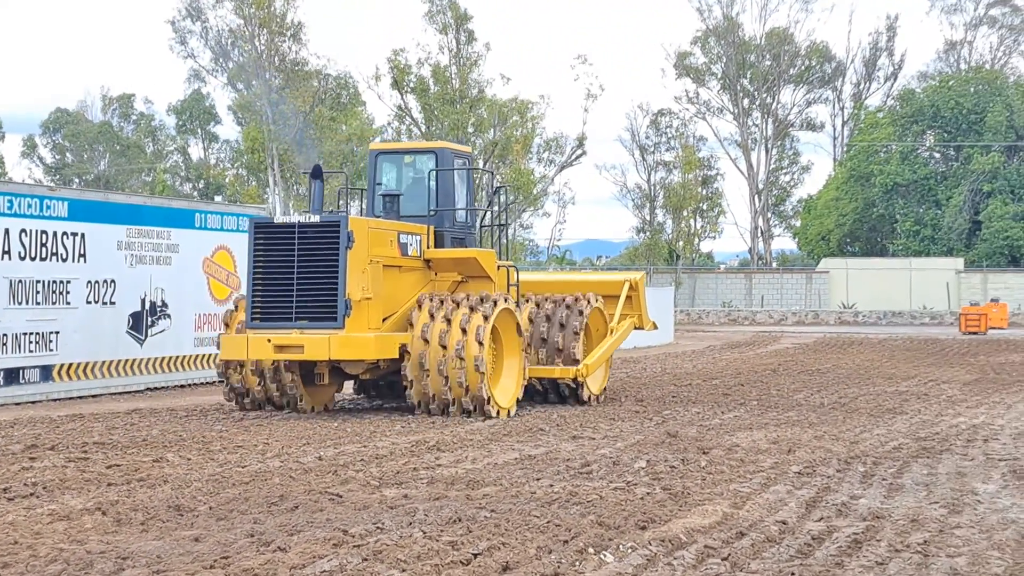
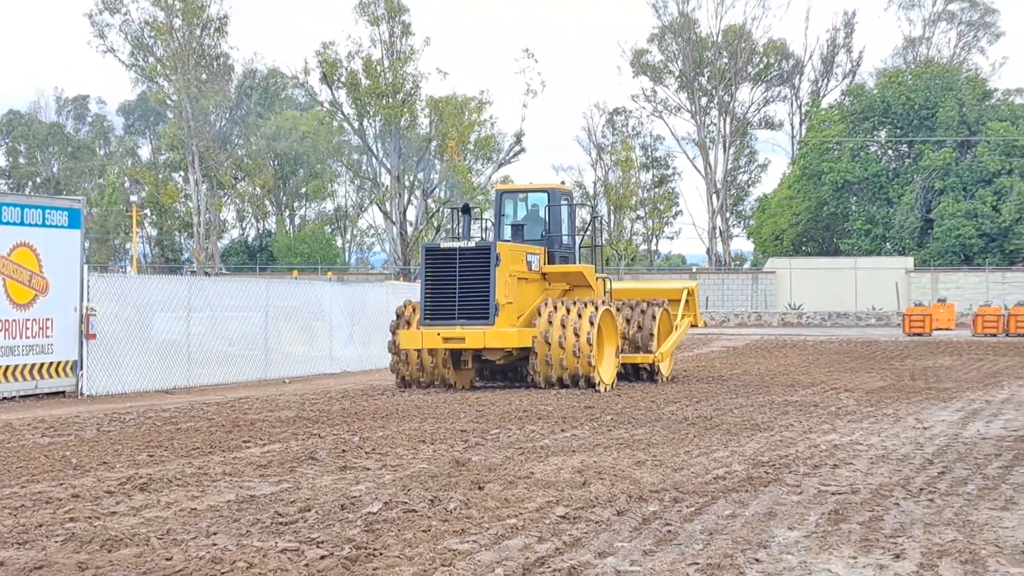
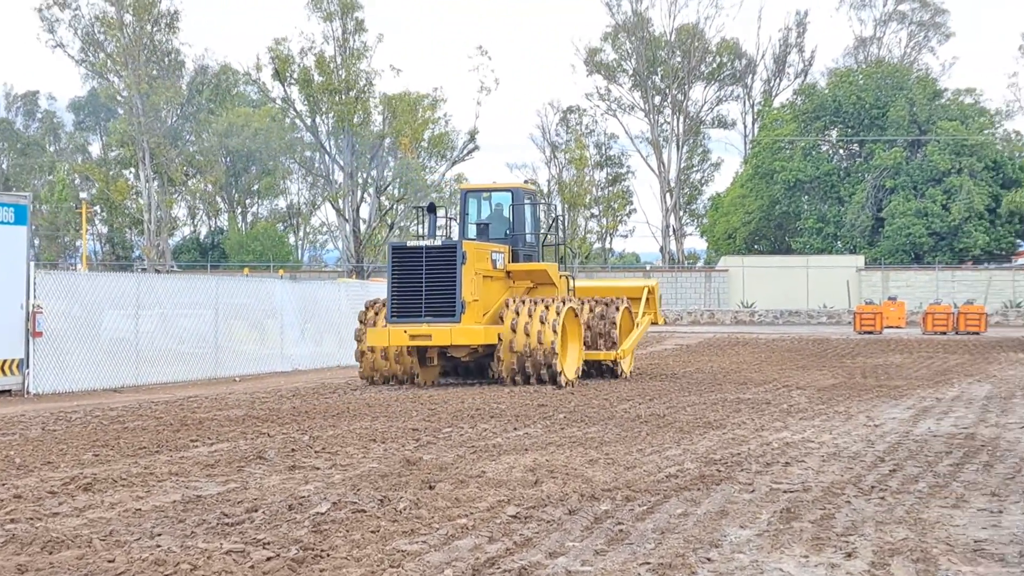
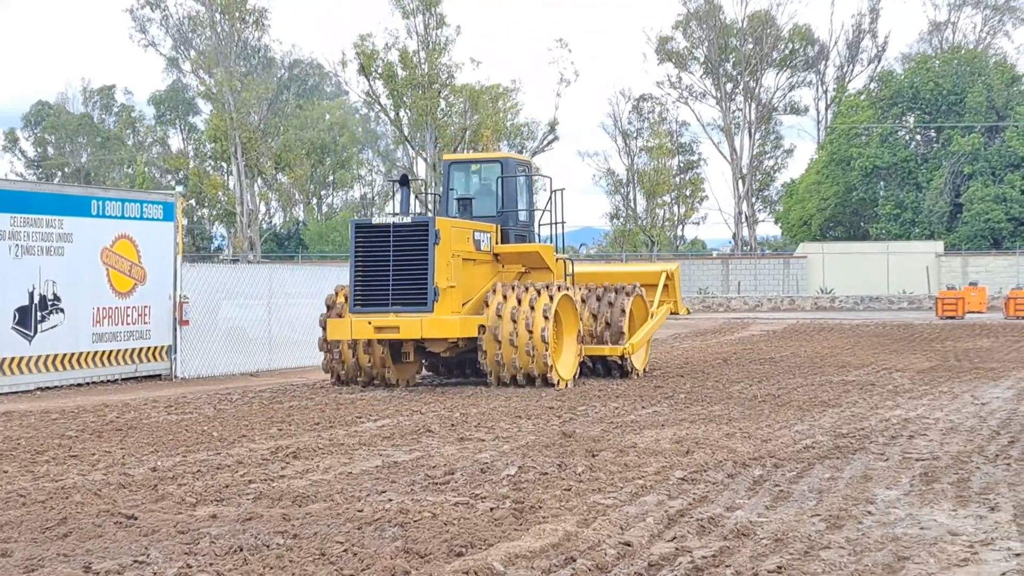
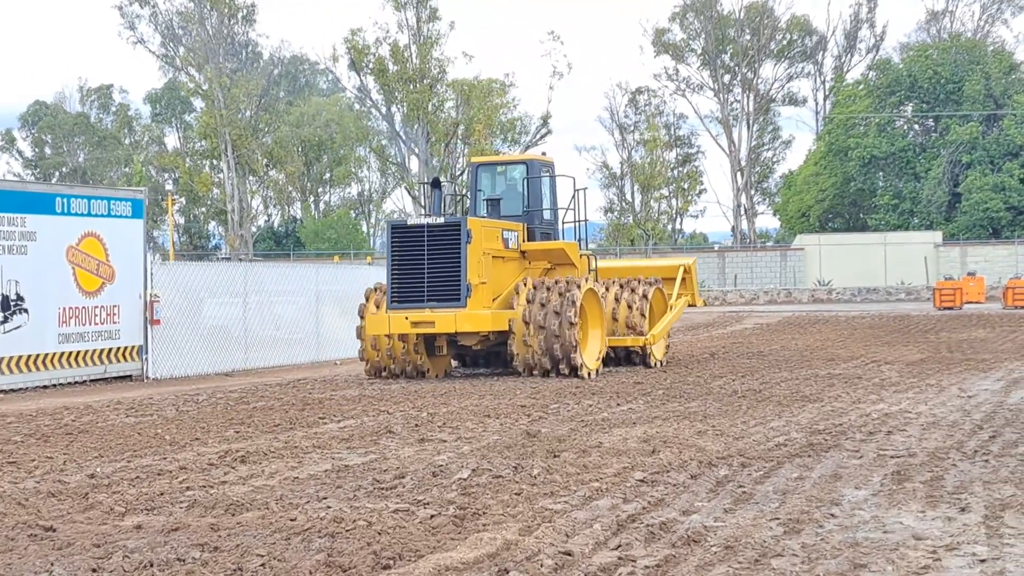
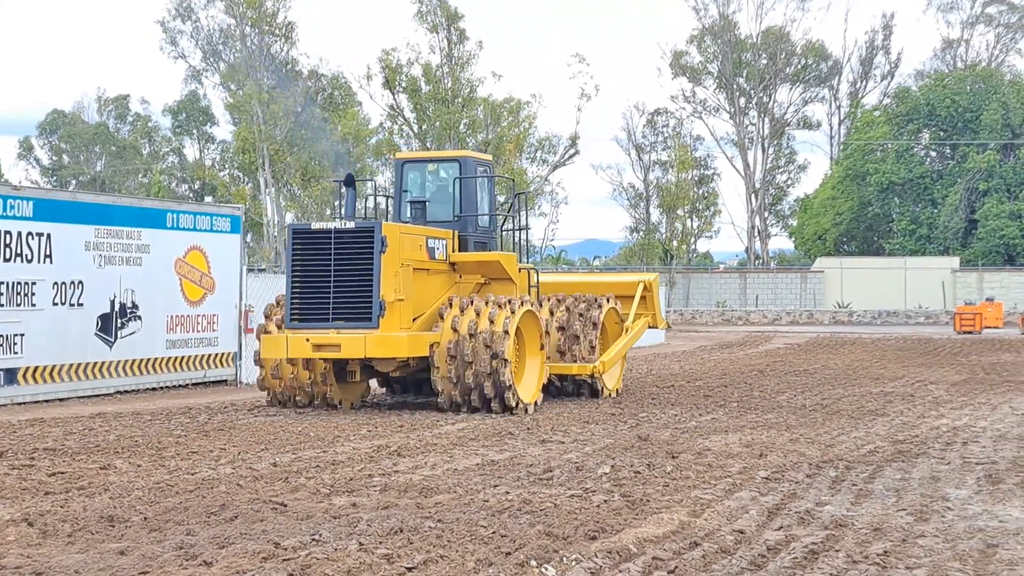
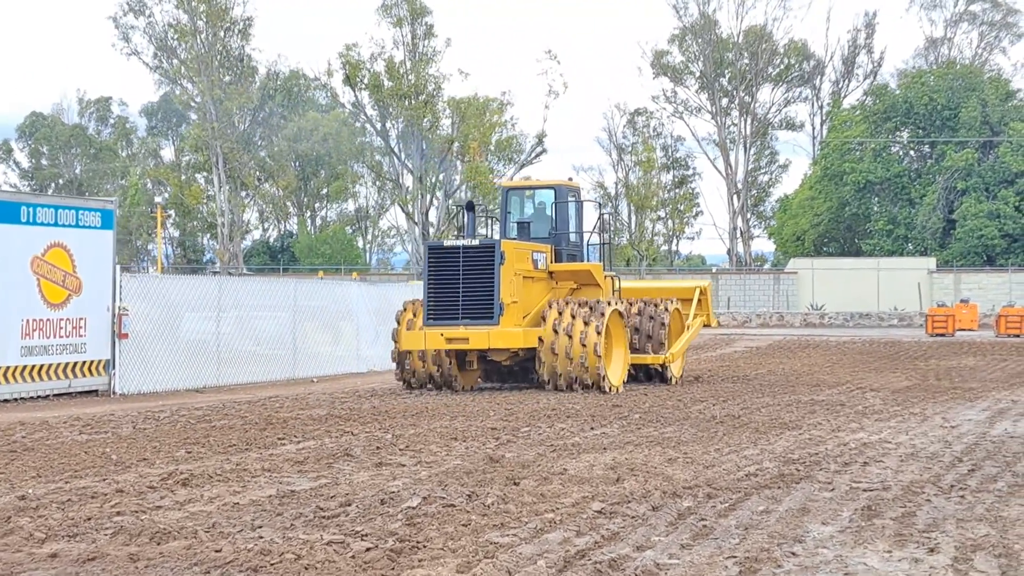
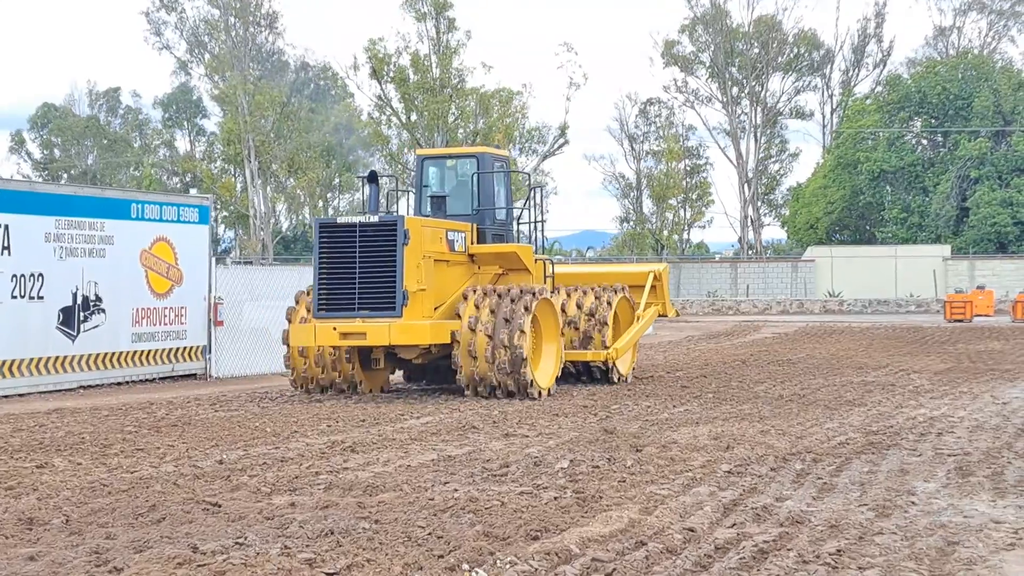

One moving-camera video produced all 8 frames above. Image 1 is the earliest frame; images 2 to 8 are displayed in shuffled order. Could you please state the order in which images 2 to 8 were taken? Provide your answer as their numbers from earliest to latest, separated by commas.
6, 8, 4, 5, 7, 2, 3
